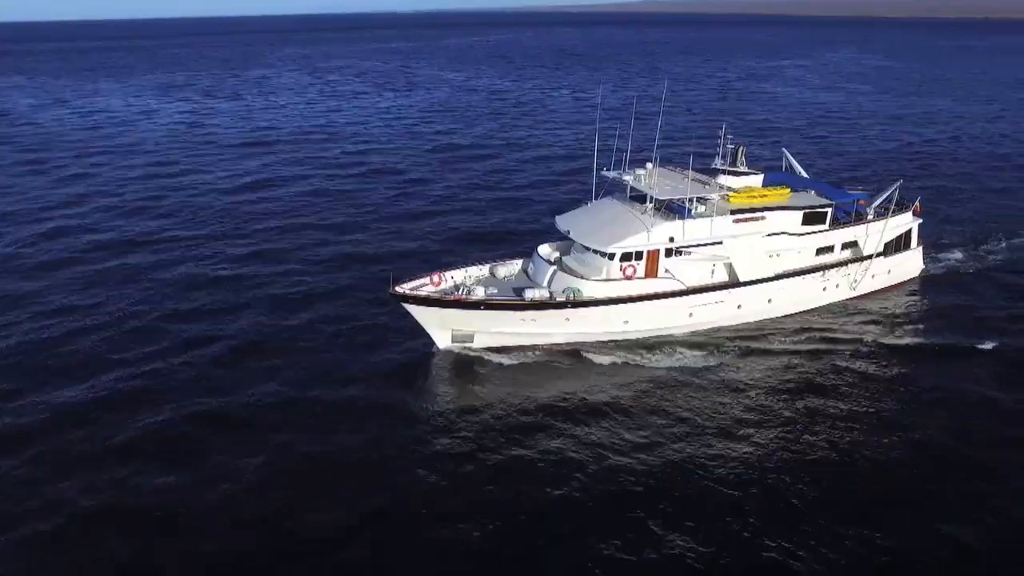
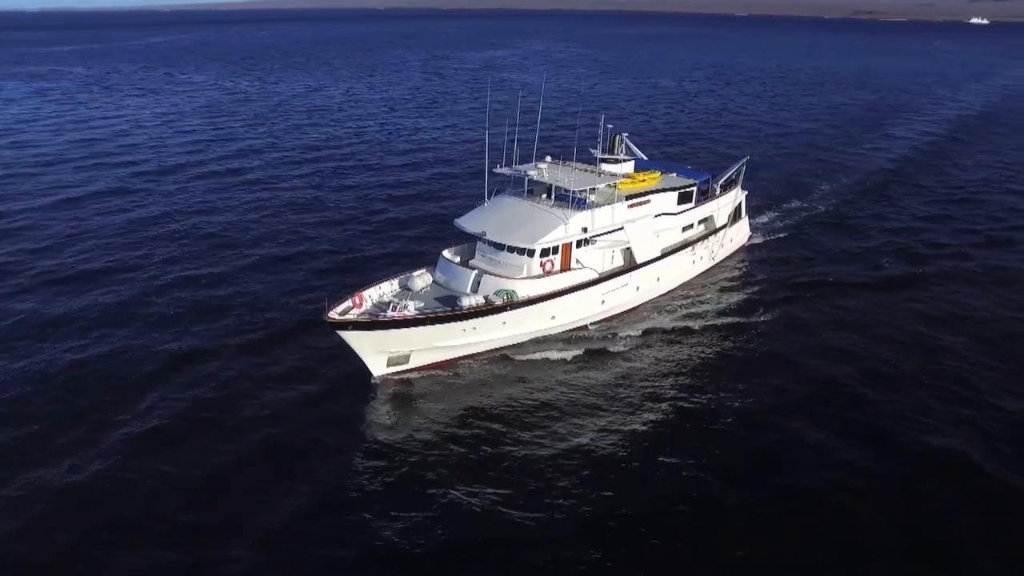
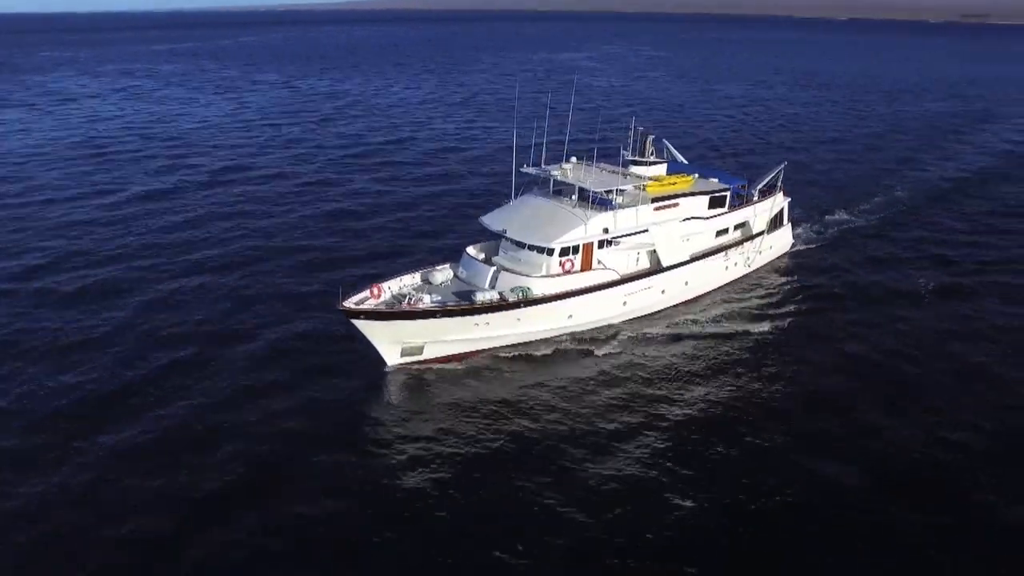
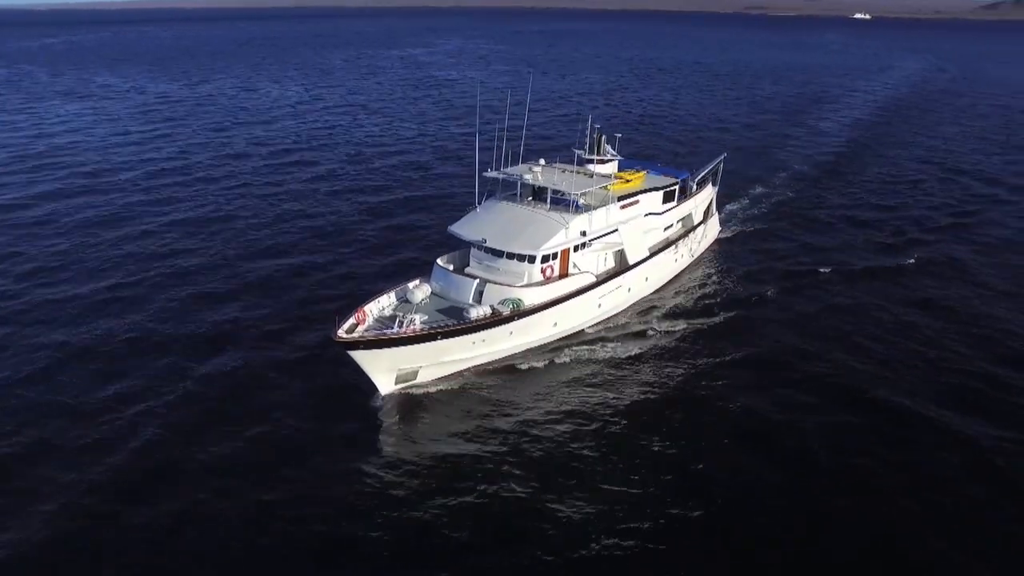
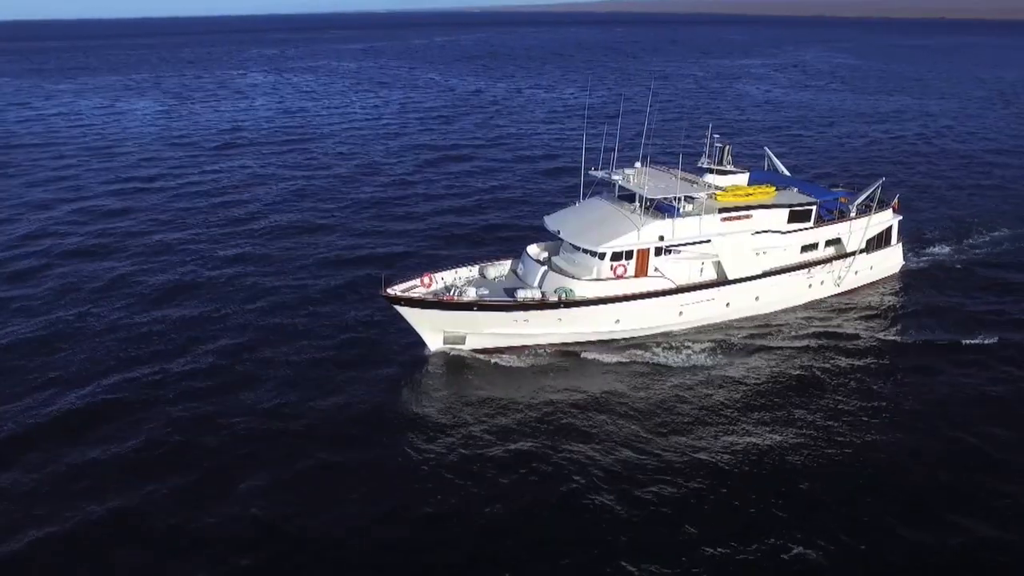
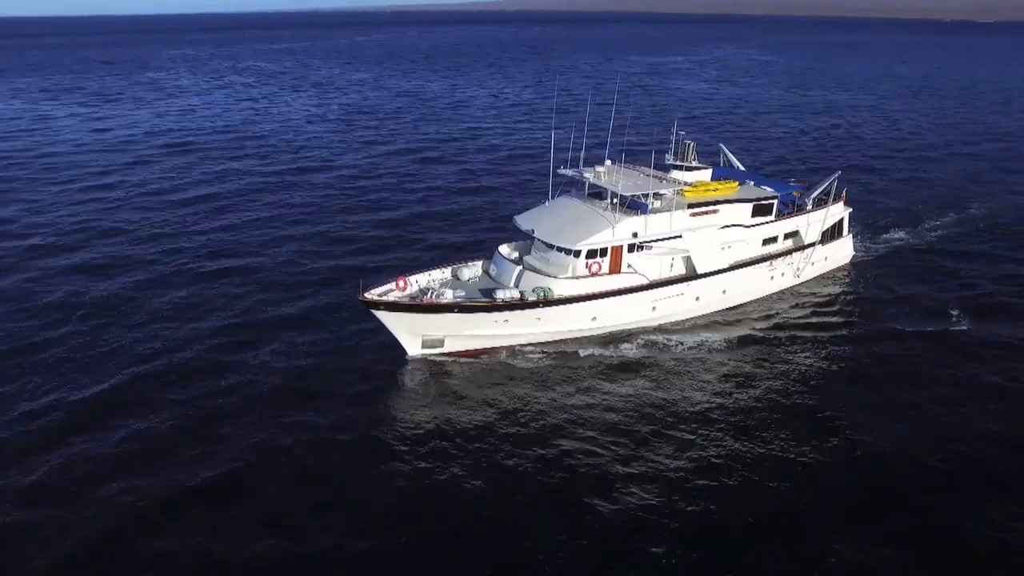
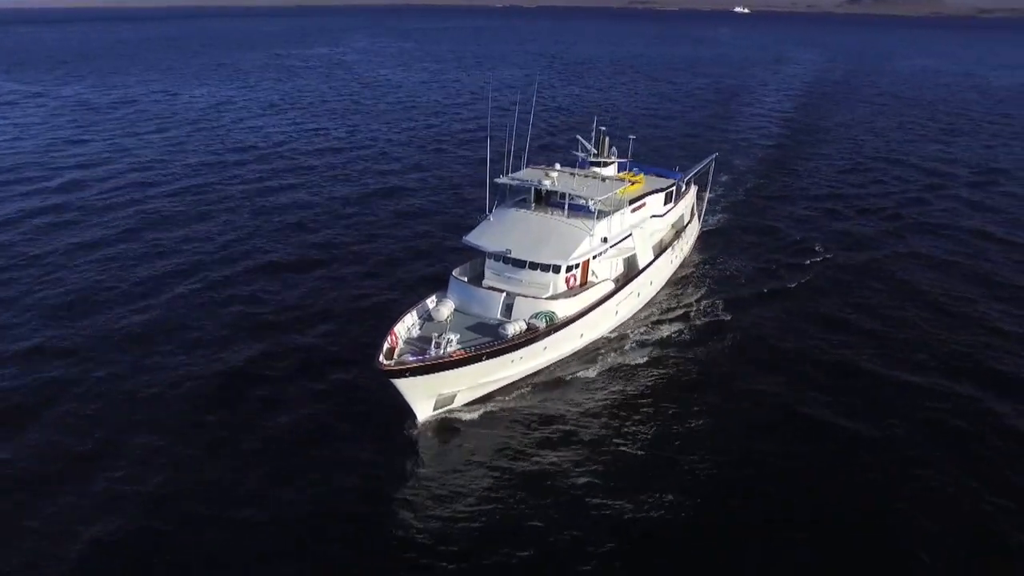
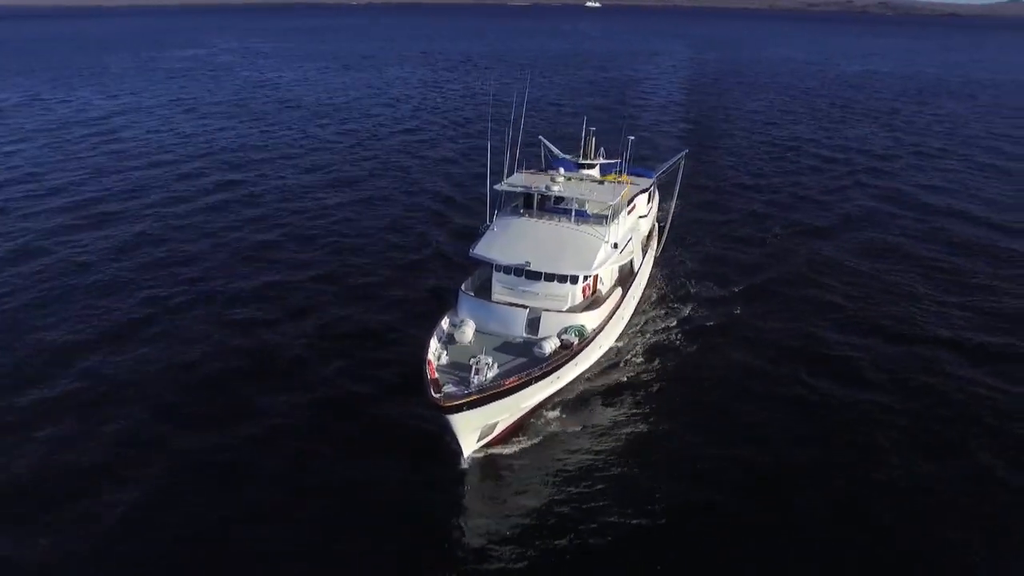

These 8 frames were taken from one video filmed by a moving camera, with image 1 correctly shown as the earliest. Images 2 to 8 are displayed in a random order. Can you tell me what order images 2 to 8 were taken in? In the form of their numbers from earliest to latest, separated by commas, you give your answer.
5, 6, 3, 2, 4, 7, 8
